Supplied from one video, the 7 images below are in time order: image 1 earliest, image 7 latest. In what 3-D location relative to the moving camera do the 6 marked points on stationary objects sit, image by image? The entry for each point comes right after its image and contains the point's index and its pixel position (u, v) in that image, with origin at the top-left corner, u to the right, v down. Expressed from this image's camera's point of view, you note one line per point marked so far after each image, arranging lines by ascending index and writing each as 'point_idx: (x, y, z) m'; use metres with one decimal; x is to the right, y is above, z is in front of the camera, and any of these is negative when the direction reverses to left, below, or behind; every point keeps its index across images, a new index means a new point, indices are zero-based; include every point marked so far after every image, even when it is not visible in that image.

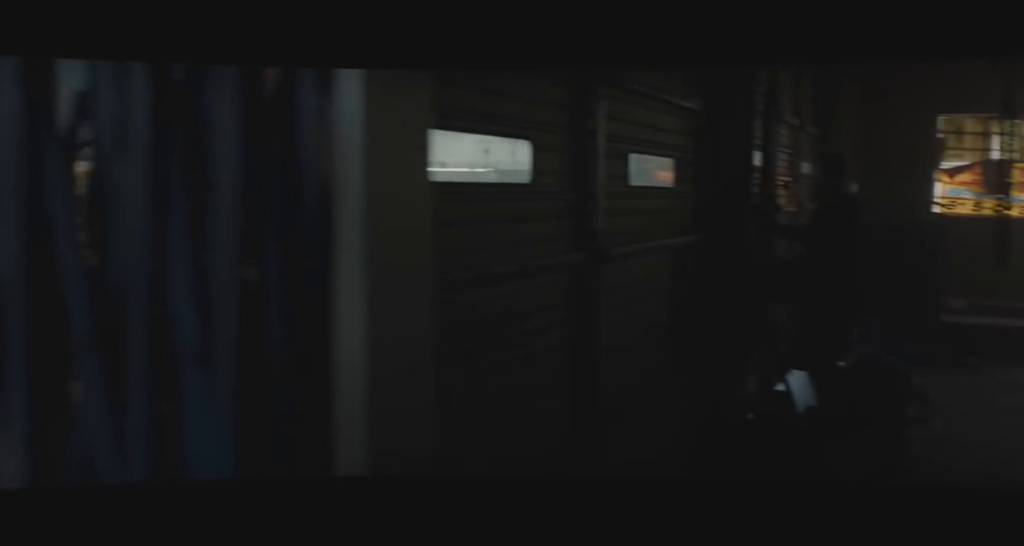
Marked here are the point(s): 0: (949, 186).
0: (+1.9, +0.4, +3.6) m
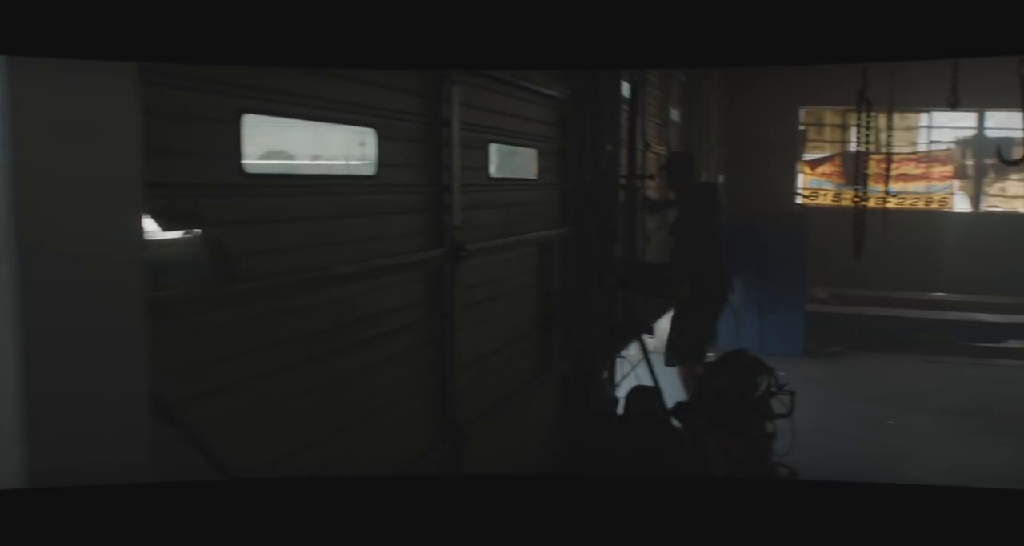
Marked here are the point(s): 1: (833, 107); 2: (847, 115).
0: (+1.4, +0.4, +3.7) m
1: (+2.0, +0.9, +4.6) m
2: (+1.7, +0.8, +4.1) m
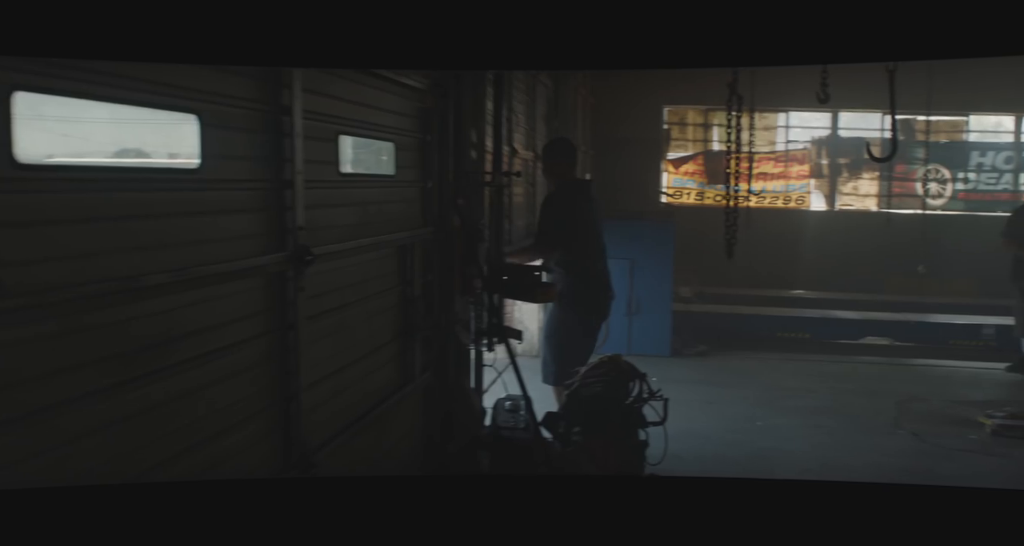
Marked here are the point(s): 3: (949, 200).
0: (+0.7, +0.4, +3.7) m
1: (+1.2, +1.0, +4.7) m
2: (+1.0, +0.8, +4.2) m
3: (+2.4, +0.4, +4.4) m
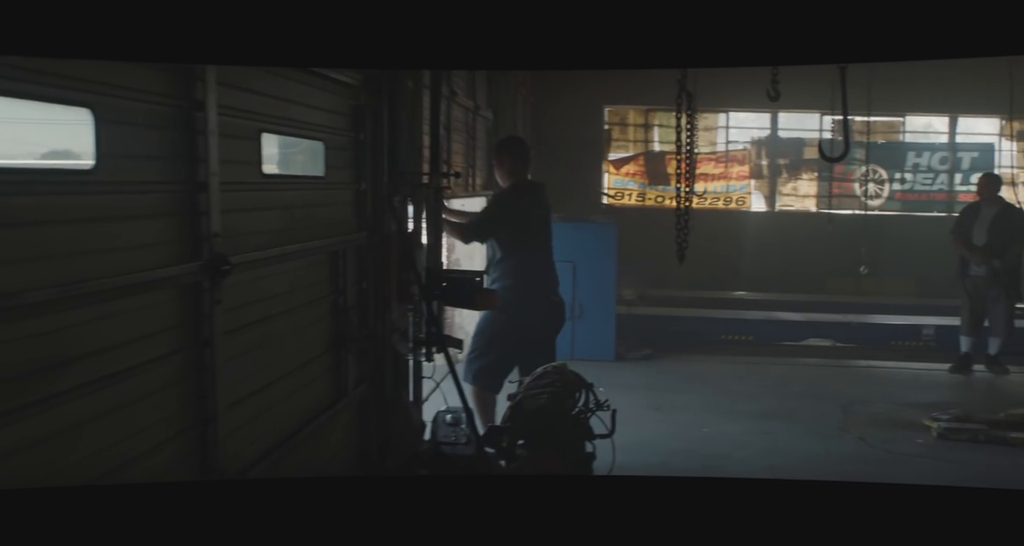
0: (+0.5, +0.4, +3.6) m
1: (+0.9, +0.9, +4.7) m
2: (+0.7, +0.8, +4.2) m
3: (+2.1, +0.4, +4.5) m
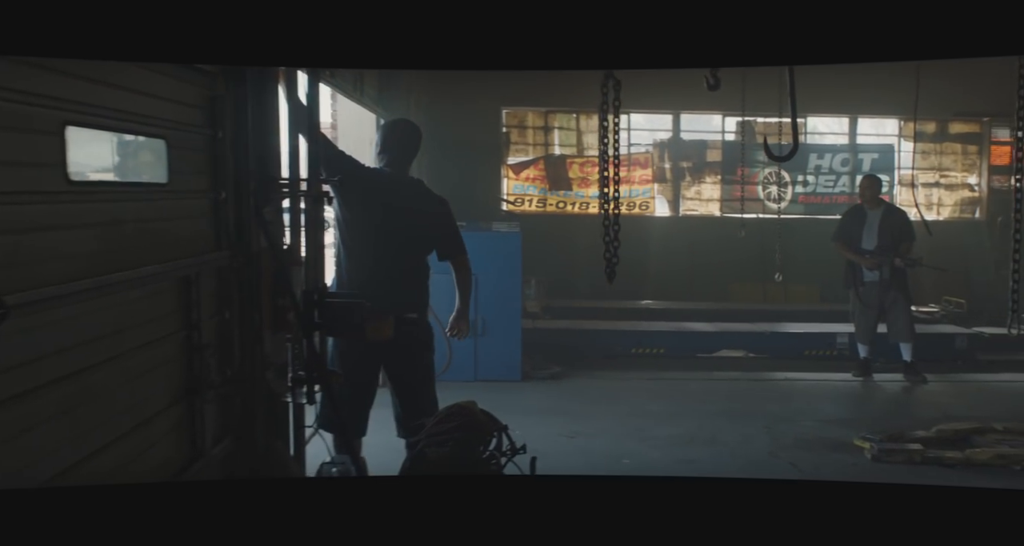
0: (0.0, +0.4, +3.4) m
1: (+0.3, +0.9, +4.5) m
2: (+0.2, +0.8, +3.9) m
3: (+1.5, +0.4, +4.5) m
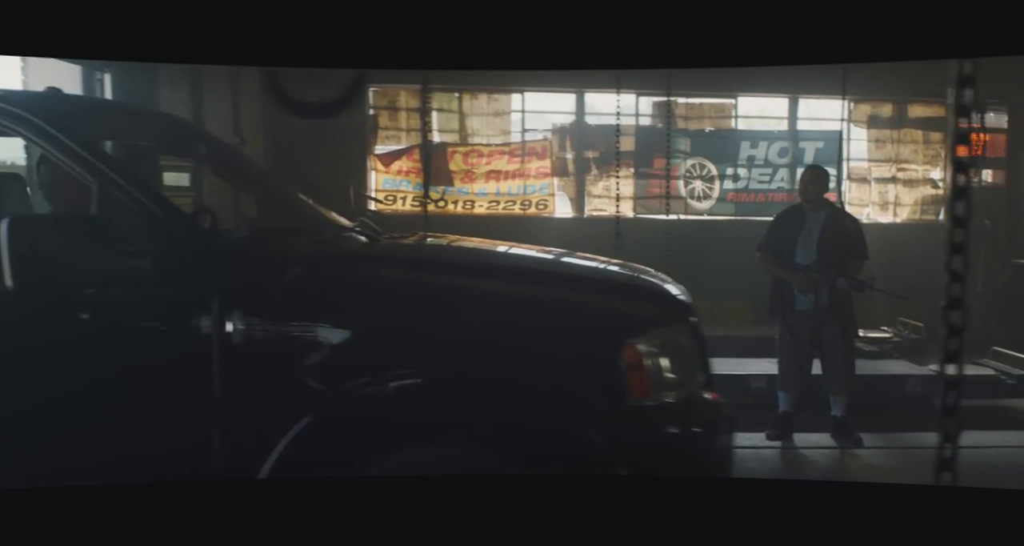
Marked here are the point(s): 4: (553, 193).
0: (-0.6, +0.3, +2.5) m
1: (-0.4, +0.8, +3.6) m
2: (-0.4, +0.7, +3.1) m
3: (+0.9, +0.3, +3.7) m
4: (+0.2, +0.4, +3.6) m
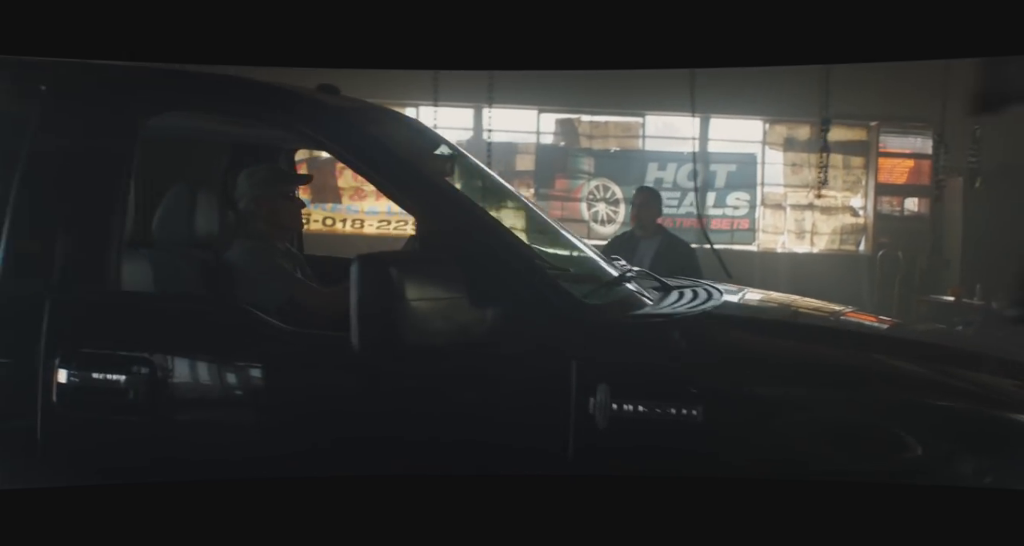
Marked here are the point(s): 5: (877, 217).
0: (-1.0, +0.3, +2.2) m
1: (-0.8, +0.7, +3.4) m
2: (-0.9, +0.6, +2.8) m
3: (+0.4, +0.2, +3.4) m
4: (-0.3, +0.2, +3.3) m
5: (+1.6, +0.2, +3.4) m
